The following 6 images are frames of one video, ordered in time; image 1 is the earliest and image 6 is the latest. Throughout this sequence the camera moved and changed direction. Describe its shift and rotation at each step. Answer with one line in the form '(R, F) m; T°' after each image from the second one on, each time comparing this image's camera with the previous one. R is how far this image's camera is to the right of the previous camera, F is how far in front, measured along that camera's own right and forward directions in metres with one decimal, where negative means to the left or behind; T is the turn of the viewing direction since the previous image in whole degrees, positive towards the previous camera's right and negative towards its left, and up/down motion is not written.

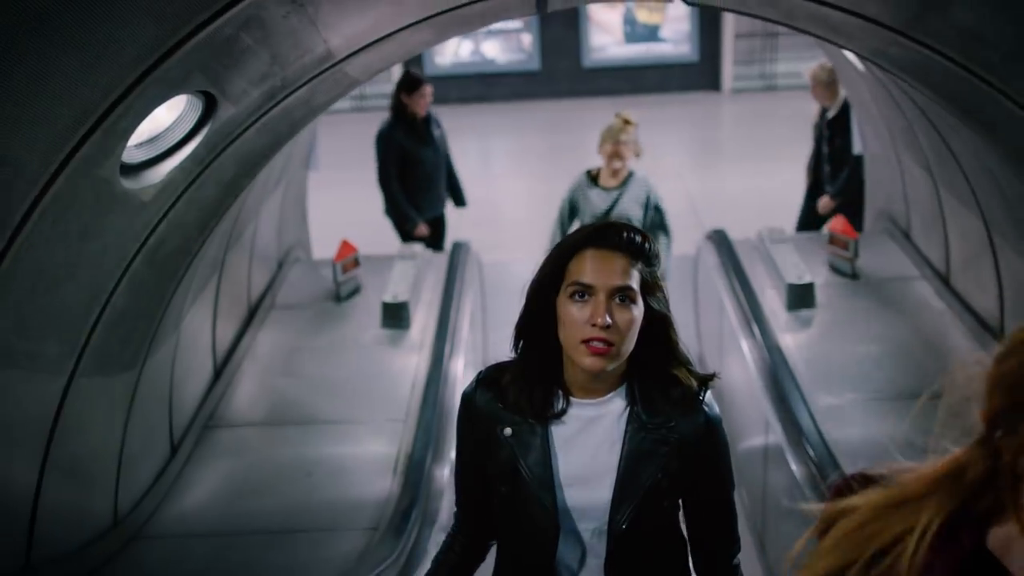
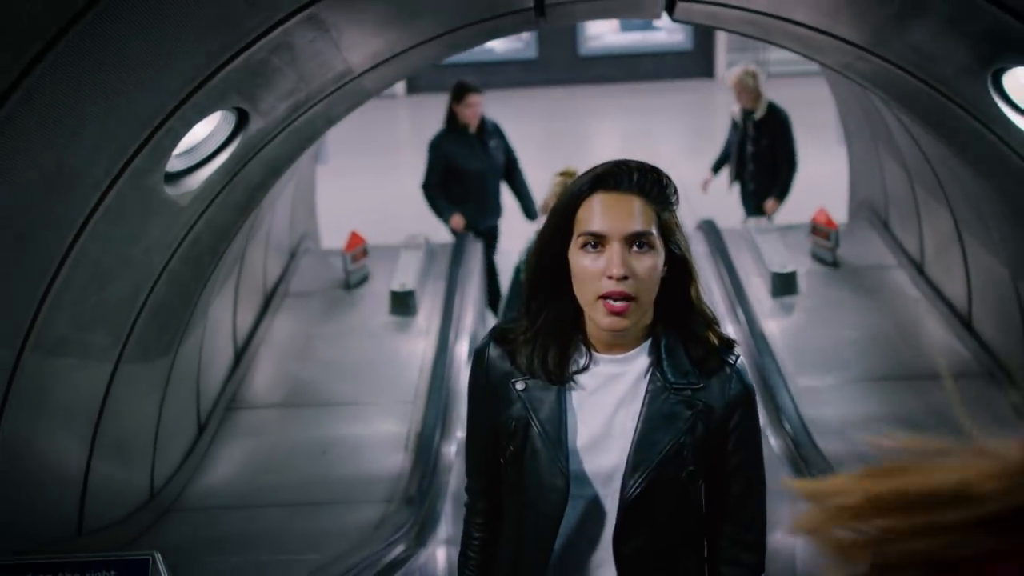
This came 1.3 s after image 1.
(0.0, -0.4) m; 0°
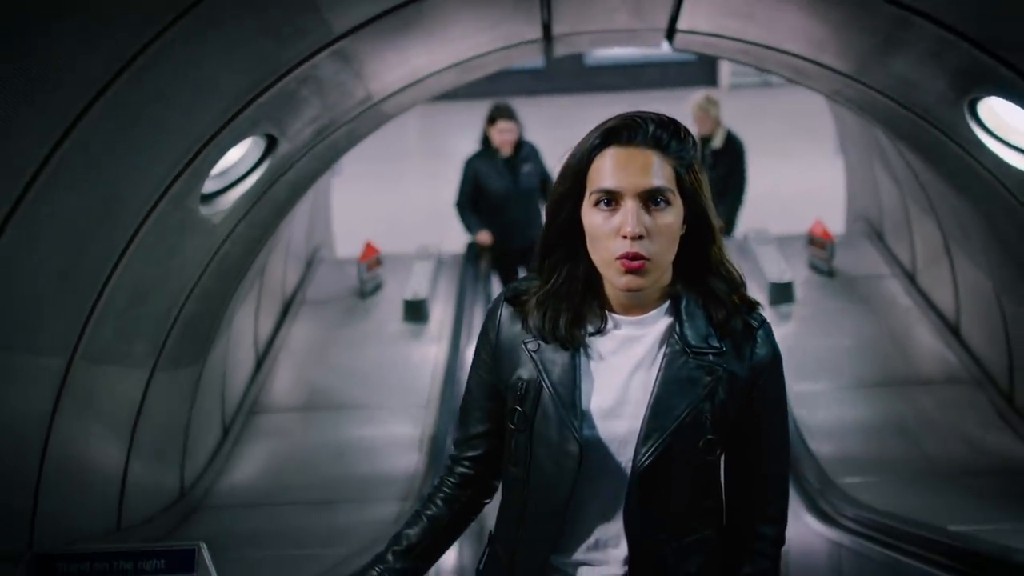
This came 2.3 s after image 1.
(0.0, -0.3) m; 0°
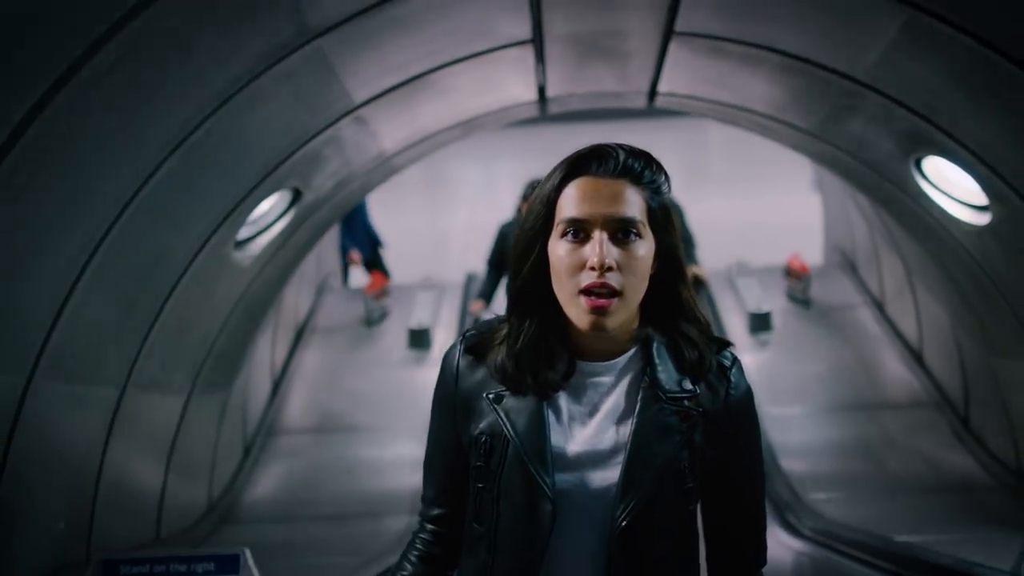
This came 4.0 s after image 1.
(0.0, -0.5) m; 0°
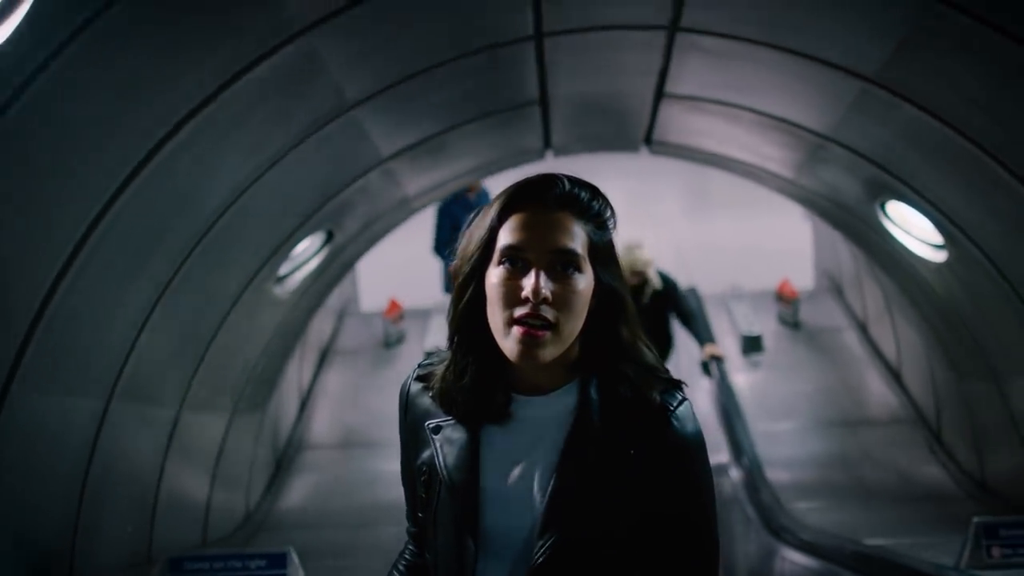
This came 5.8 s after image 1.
(0.0, -0.6) m; 0°
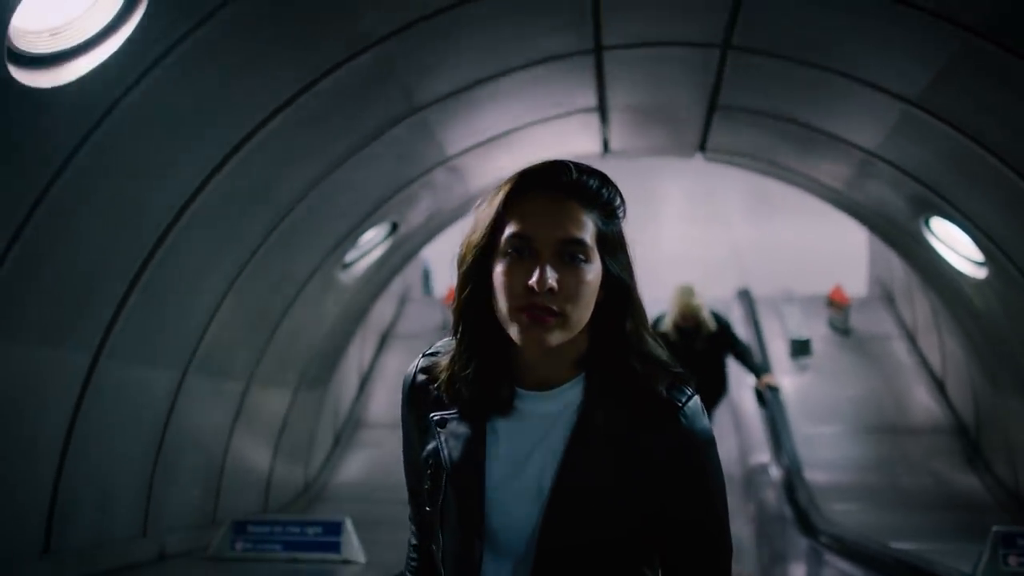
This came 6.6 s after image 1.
(0.0, -0.3) m; -3°
